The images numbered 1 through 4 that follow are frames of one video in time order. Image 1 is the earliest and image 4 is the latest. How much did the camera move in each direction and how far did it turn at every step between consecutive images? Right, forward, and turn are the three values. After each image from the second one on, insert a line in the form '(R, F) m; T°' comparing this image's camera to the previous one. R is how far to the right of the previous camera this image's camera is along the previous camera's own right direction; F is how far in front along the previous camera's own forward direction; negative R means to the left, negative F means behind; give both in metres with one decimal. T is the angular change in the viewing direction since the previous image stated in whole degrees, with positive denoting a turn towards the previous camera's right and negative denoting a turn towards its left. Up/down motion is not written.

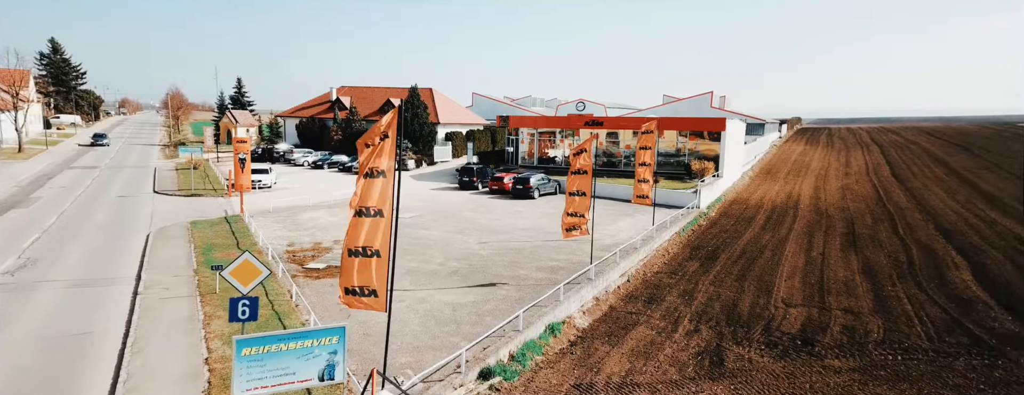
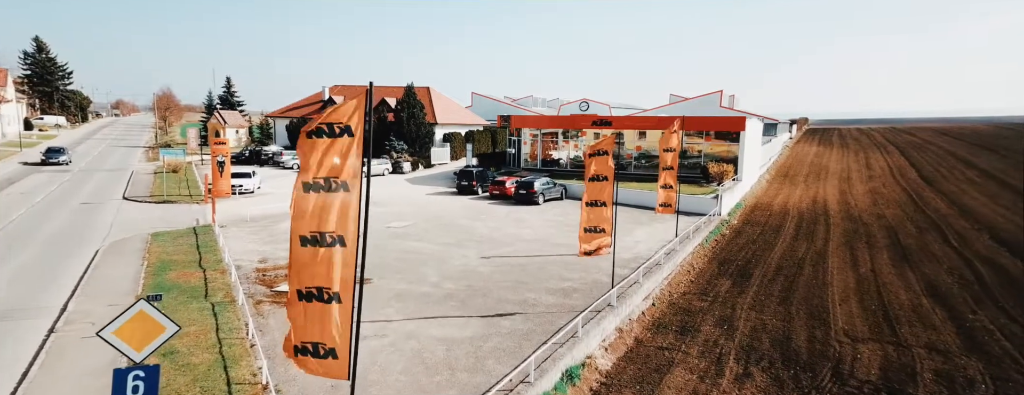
(-0.1, +2.3) m; 0°
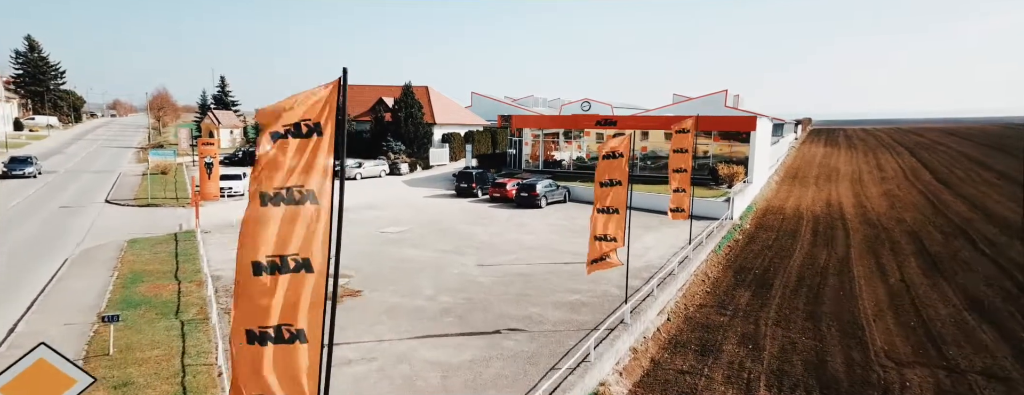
(-0.1, +1.2) m; 0°
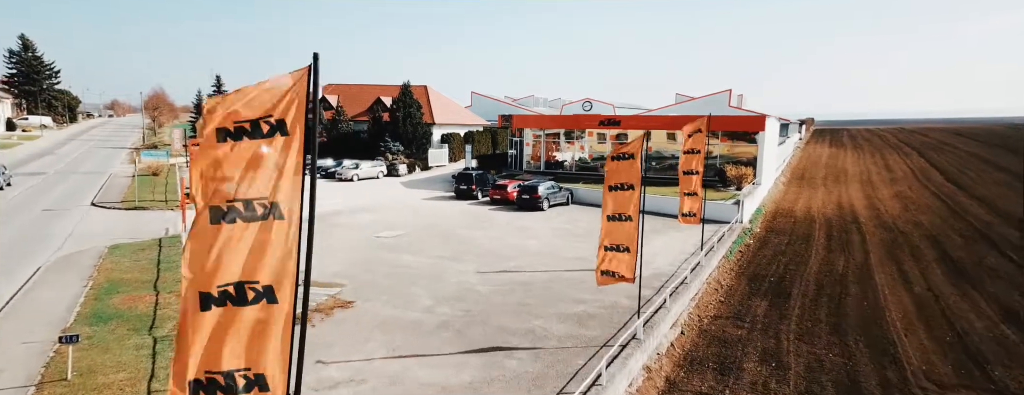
(0.0, +0.9) m; 0°
